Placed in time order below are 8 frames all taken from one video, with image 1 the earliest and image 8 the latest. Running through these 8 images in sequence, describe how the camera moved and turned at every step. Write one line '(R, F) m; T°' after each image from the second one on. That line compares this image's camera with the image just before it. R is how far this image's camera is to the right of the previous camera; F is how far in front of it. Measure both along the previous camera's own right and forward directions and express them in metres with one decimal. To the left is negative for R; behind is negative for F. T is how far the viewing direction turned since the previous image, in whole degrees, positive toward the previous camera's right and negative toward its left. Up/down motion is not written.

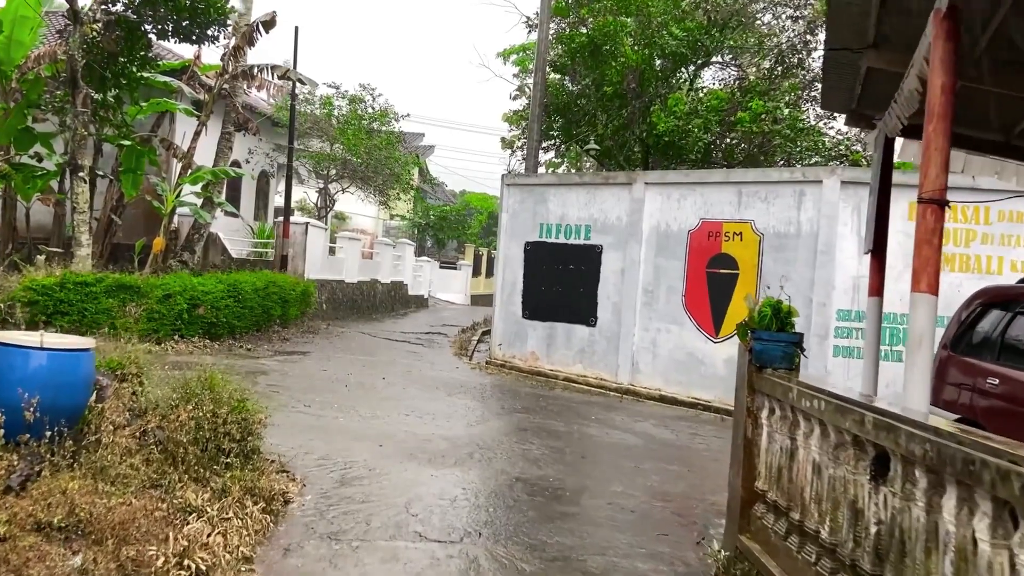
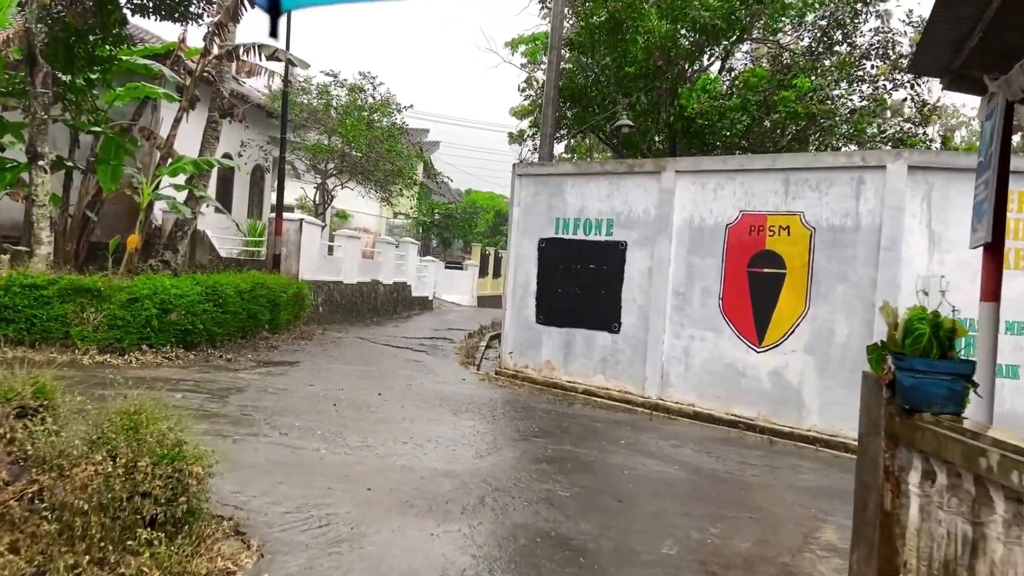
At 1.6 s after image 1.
(-0.1, +1.3) m; 0°
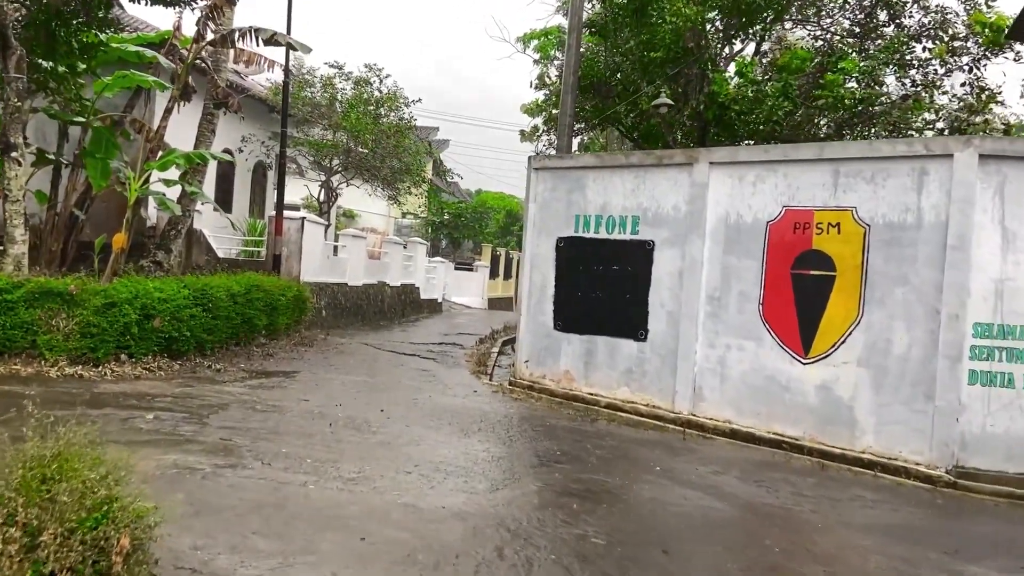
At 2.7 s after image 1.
(-0.1, +0.9) m; -1°
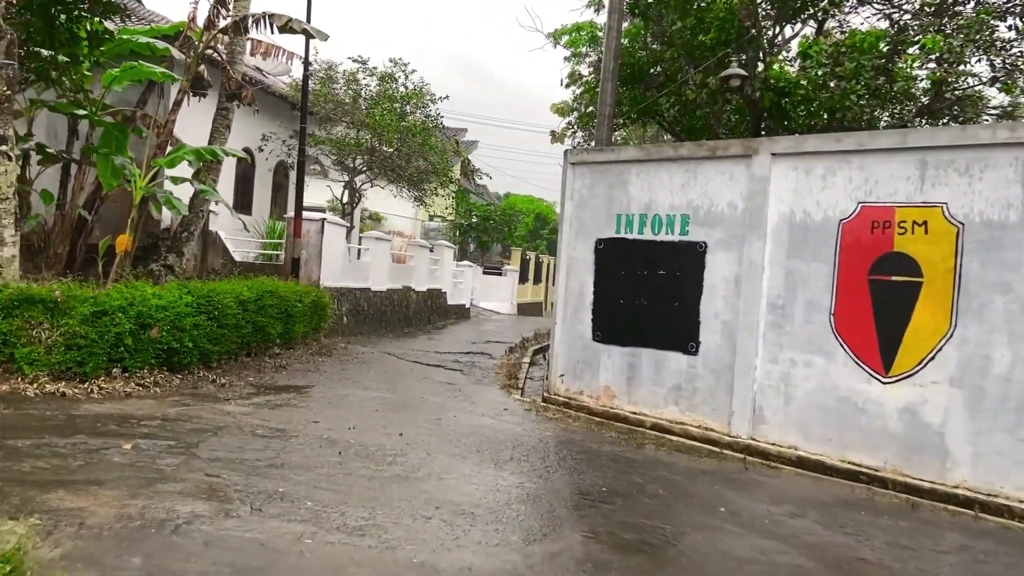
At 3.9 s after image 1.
(-0.1, +0.9) m; -2°
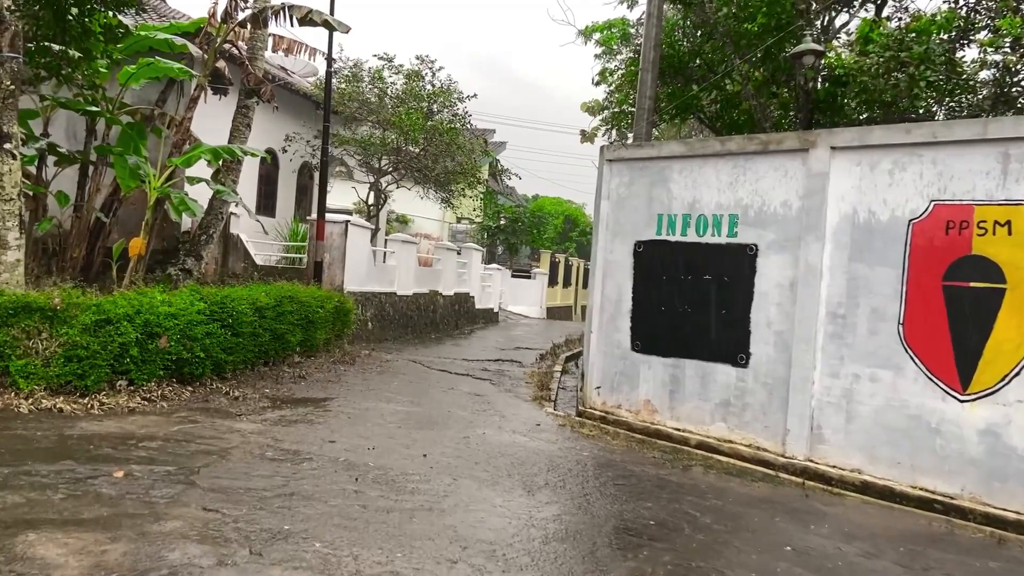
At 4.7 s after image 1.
(-0.1, +0.6) m; -2°
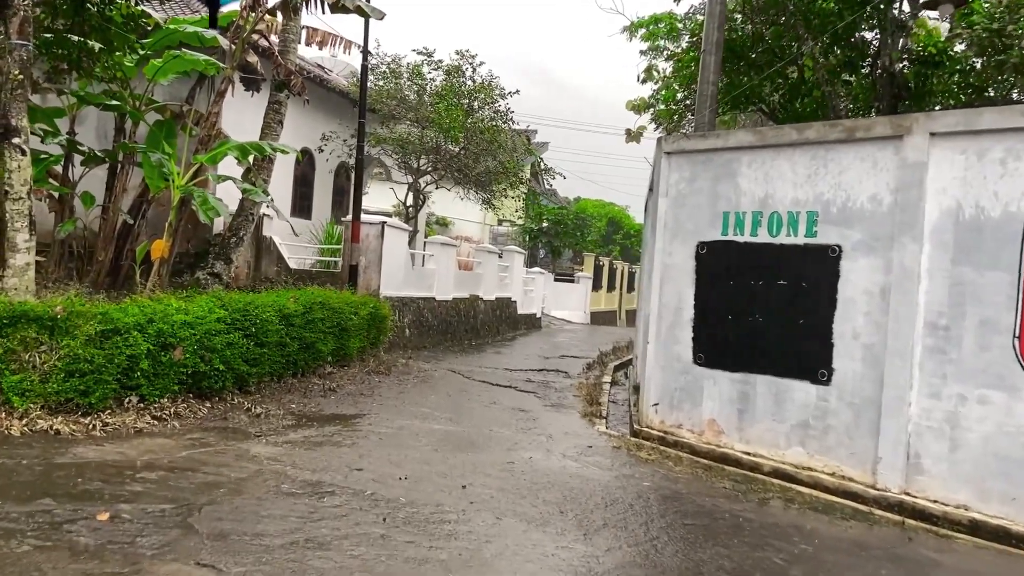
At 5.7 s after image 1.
(-0.1, +0.8) m; -3°
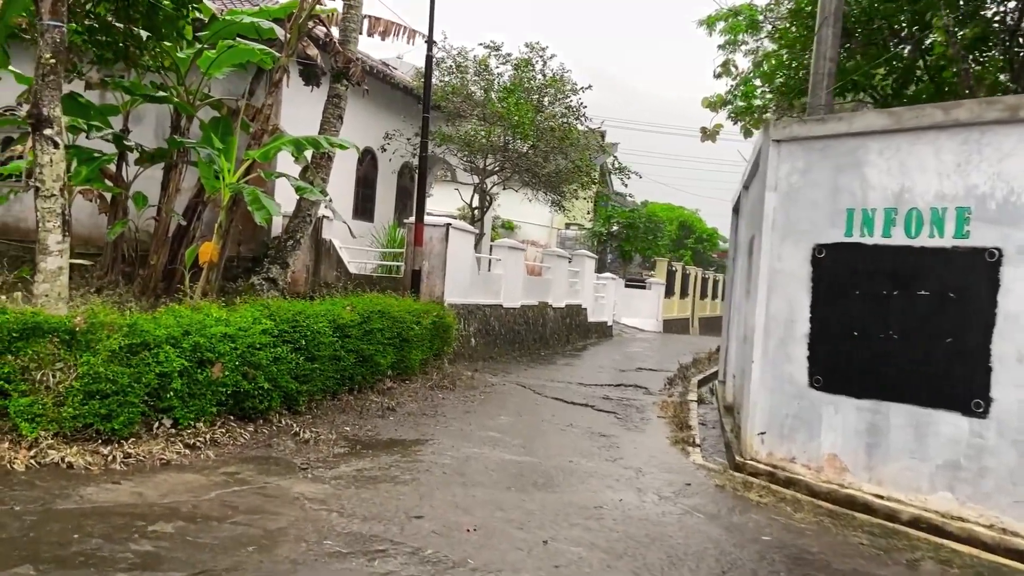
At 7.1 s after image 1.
(-0.2, +1.0) m; -4°
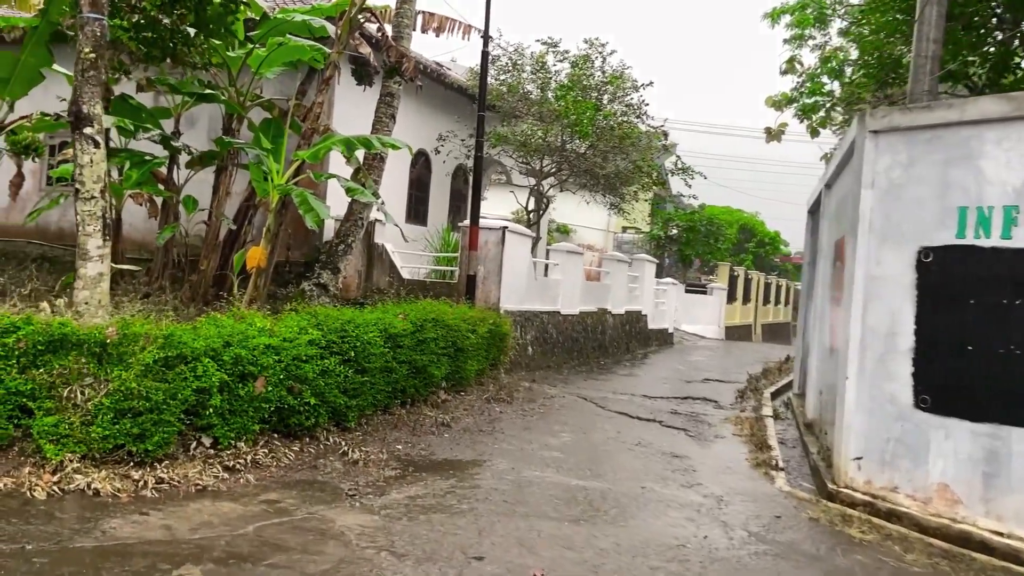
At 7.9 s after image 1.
(-0.1, +0.5) m; -4°
